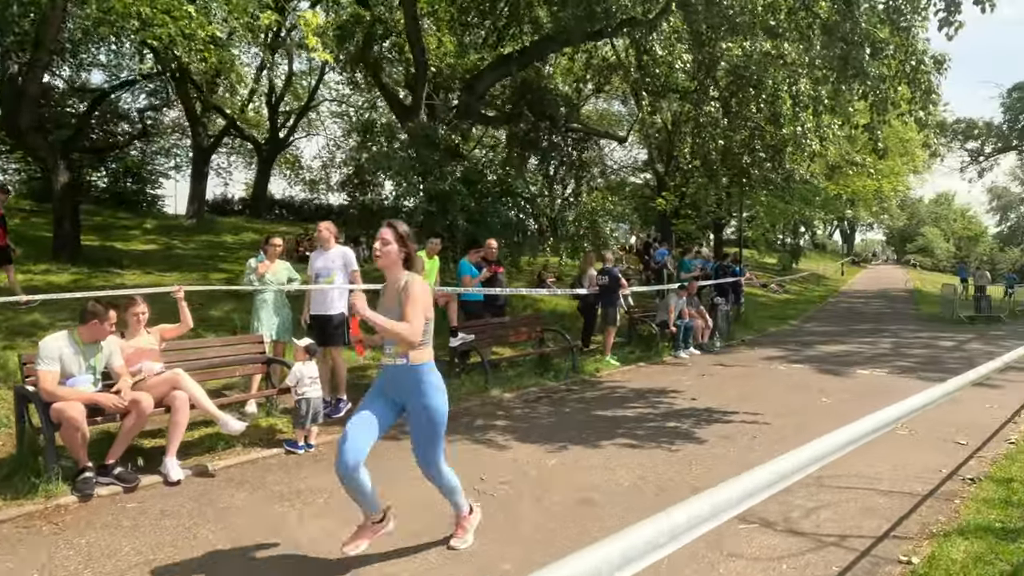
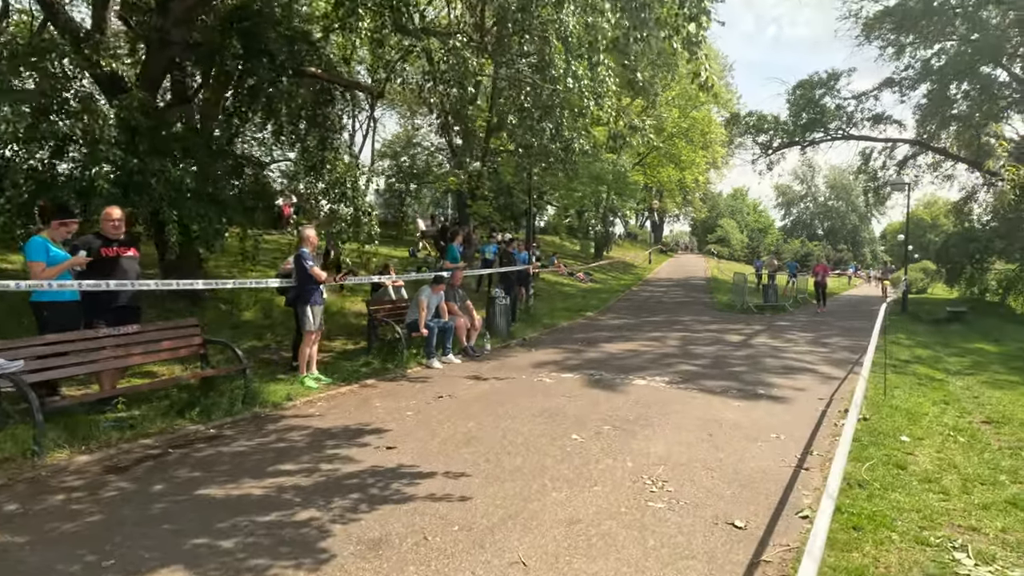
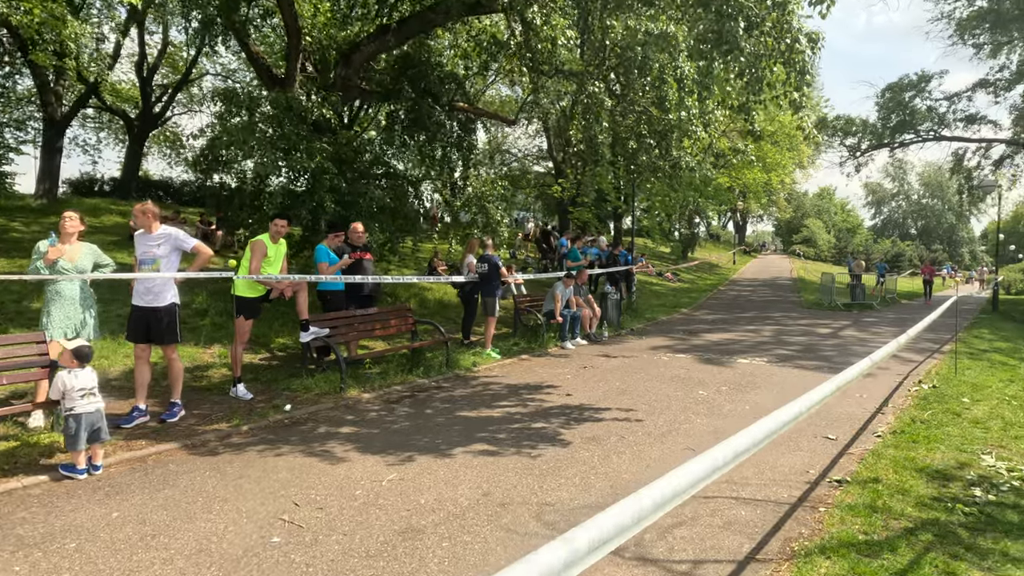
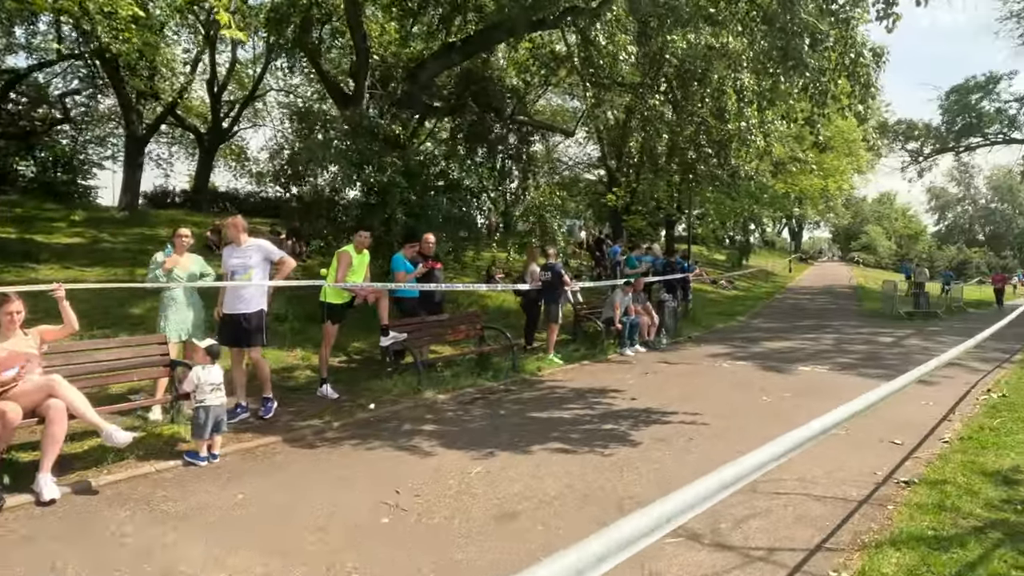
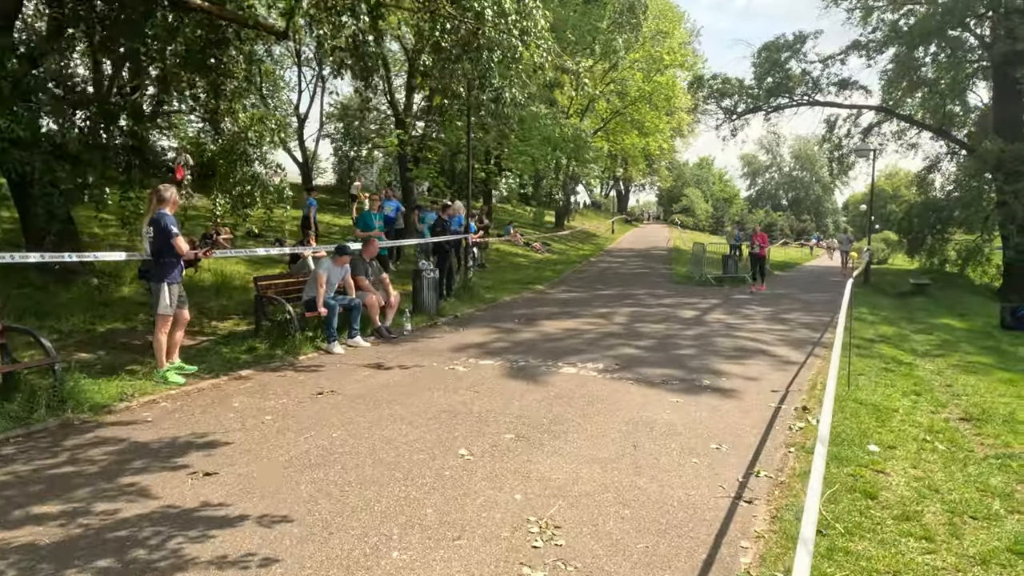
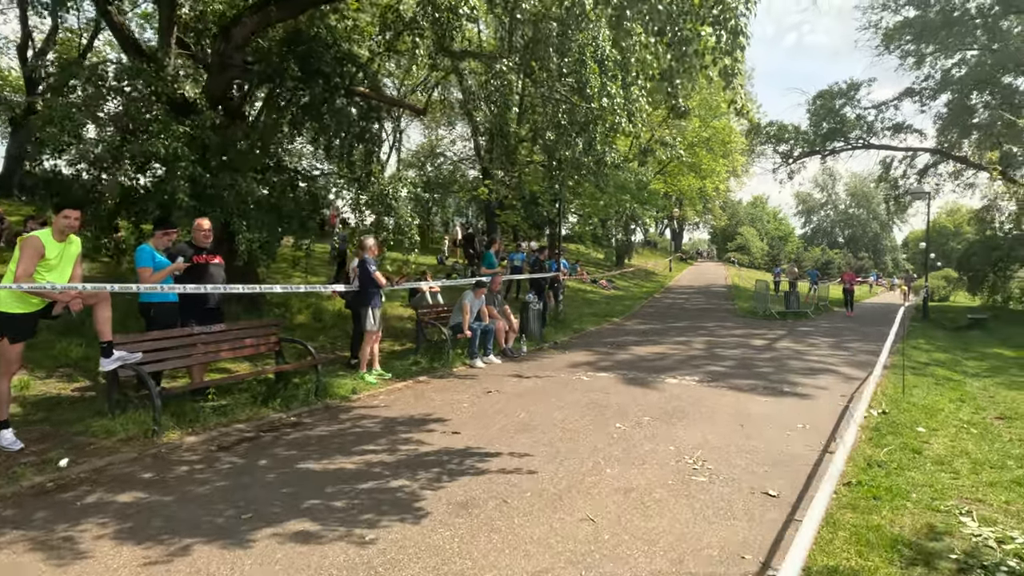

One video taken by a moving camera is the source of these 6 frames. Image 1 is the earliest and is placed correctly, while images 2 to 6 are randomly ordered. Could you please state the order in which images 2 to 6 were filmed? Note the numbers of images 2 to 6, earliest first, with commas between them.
4, 3, 6, 2, 5
